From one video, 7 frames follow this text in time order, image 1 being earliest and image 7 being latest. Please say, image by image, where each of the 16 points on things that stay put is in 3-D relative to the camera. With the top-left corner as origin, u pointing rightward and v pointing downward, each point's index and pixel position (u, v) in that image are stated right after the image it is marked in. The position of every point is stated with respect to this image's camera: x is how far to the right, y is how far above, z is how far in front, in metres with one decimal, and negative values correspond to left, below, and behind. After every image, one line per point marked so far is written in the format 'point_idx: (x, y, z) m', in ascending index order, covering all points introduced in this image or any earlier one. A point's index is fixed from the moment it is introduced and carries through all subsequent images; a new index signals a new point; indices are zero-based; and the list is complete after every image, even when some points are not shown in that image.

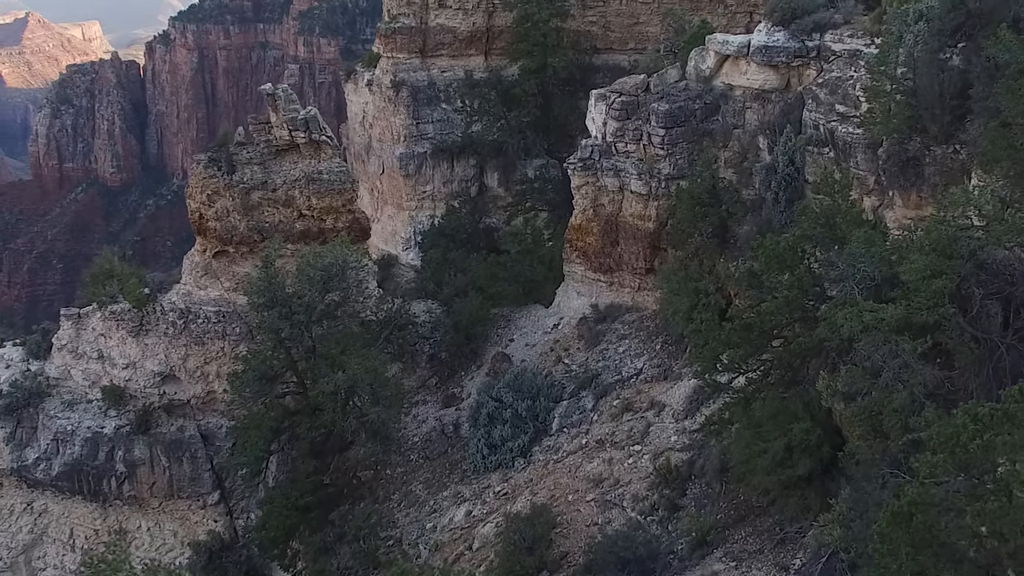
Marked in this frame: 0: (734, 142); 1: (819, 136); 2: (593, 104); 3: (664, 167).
0: (+2.2, +1.4, +16.7) m
1: (+2.9, +1.4, +15.5) m
2: (+0.8, +1.9, +17.5) m
3: (+1.5, +1.2, +16.8) m
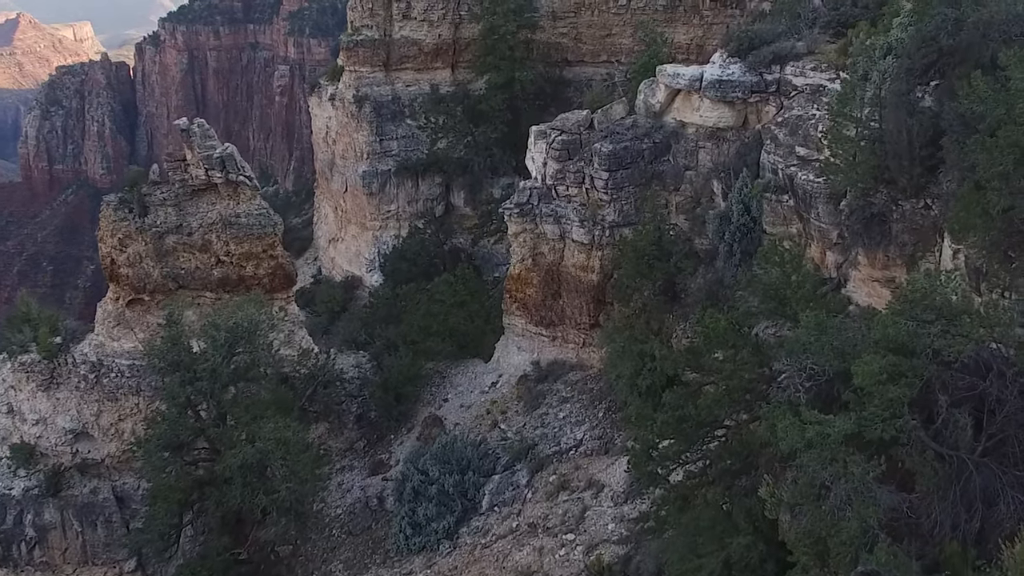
0: (+1.6, +0.9, +15.2) m
1: (+2.2, +0.9, +13.9) m
2: (+0.2, +1.4, +15.9) m
3: (+0.9, +0.7, +15.2) m
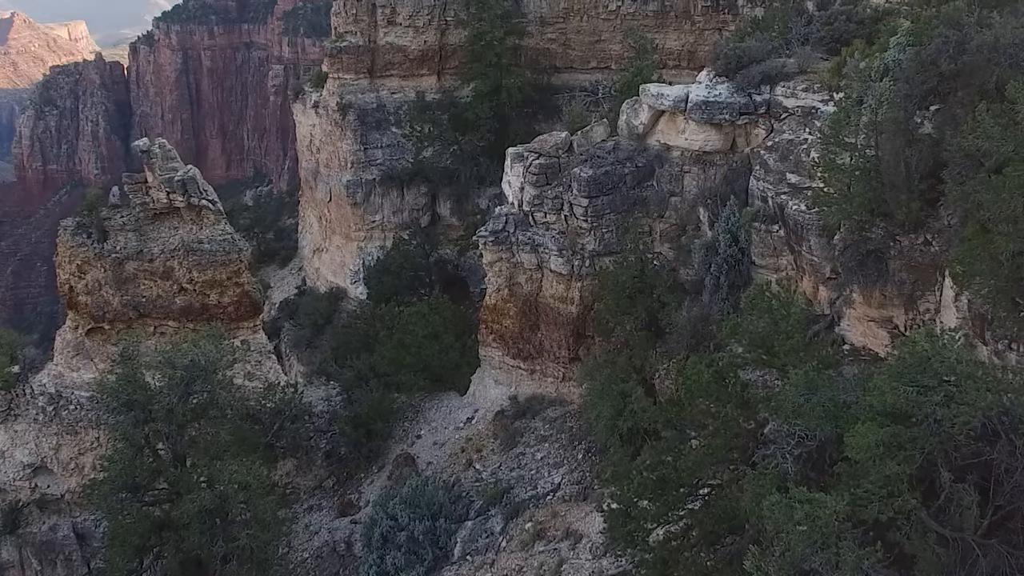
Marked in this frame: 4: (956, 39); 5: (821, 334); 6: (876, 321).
0: (+1.4, +0.6, +14.3) m
1: (+2.0, +0.6, +13.1) m
2: (0.0, +1.1, +15.1) m
3: (+0.6, +0.4, +14.3) m
4: (+2.9, +1.6, +11.0) m
5: (+2.3, -0.3, +12.2) m
6: (+2.5, -0.2, +11.7) m
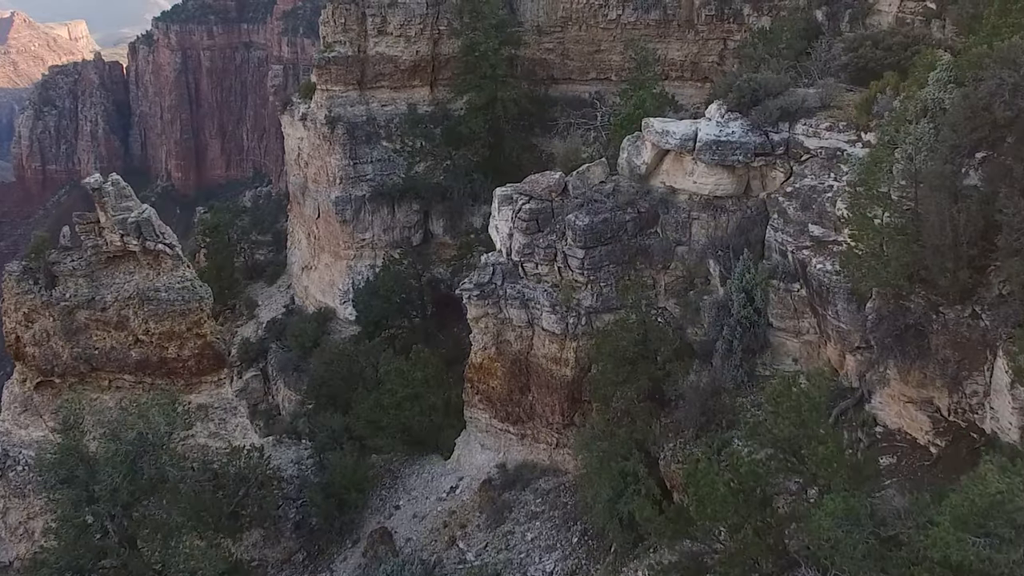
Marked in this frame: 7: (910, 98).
0: (+1.3, +0.2, +12.8) m
1: (+1.9, +0.1, +11.5) m
2: (-0.1, +0.6, +13.6) m
3: (+0.5, -0.1, +12.8) m
4: (+2.8, +1.2, +9.5) m
5: (+2.2, -0.8, +10.7) m
6: (+2.4, -0.7, +10.2) m
7: (+2.6, +1.2, +10.9) m
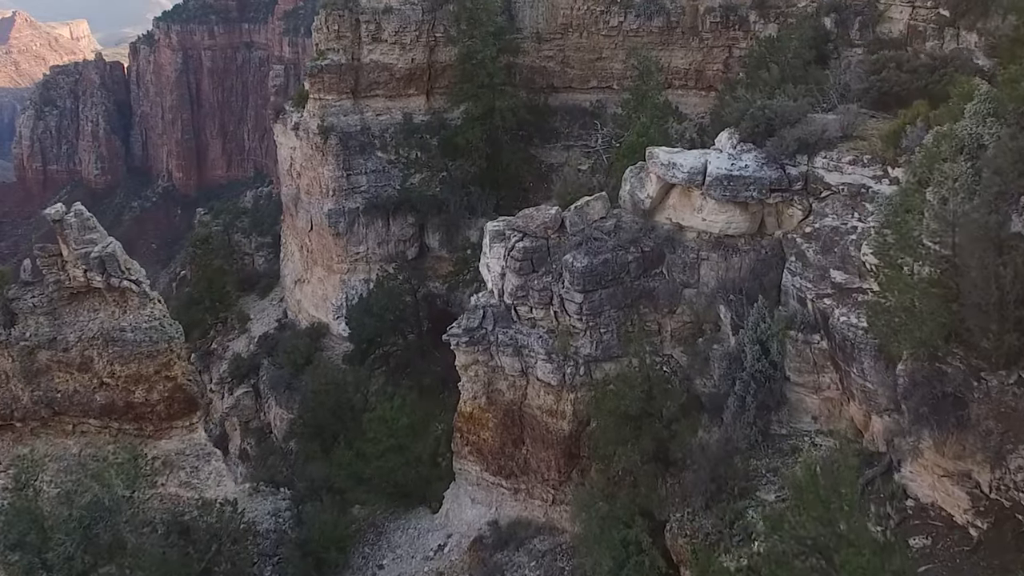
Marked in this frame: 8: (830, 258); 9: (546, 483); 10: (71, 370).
0: (+1.2, -0.2, +11.7) m
1: (+1.8, -0.2, +10.5) m
2: (-0.2, +0.3, +12.5) m
3: (+0.5, -0.4, +11.7) m
4: (+2.7, +0.8, +8.4) m
5: (+2.1, -1.1, +9.6) m
6: (+2.4, -1.0, +9.1) m
7: (+2.5, +0.9, +9.8) m
8: (+2.0, +0.2, +10.4) m
9: (+0.3, -1.4, +12.5) m
10: (-3.7, -0.7, +14.0) m
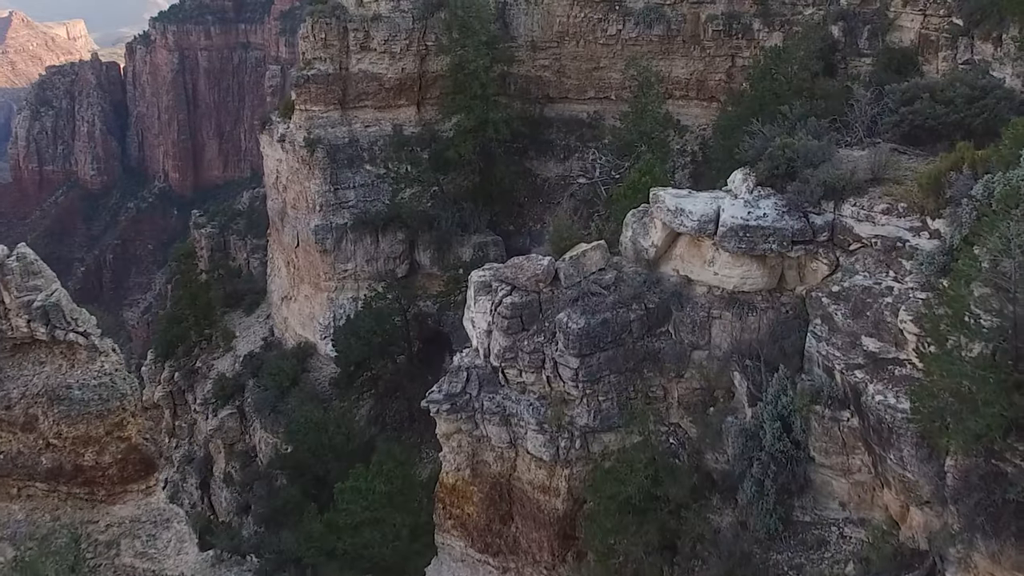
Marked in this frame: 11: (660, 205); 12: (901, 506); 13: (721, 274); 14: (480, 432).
0: (+1.1, -0.5, +10.4) m
1: (+1.8, -0.6, +9.1) m
2: (-0.3, -0.1, +11.2) m
3: (+0.4, -0.8, +10.4) m
4: (+2.7, +0.5, +7.1) m
5: (+2.0, -1.5, +8.3) m
6: (+2.3, -1.4, +7.8) m
7: (+2.4, +0.5, +8.5) m
8: (+1.9, -0.2, +9.1) m
9: (+0.2, -1.8, +11.1) m
10: (-3.8, -1.1, +12.6) m
11: (+0.9, +0.5, +10.5) m
12: (+2.0, -1.1, +8.7) m
13: (+1.3, +0.1, +10.2) m
14: (-0.2, -0.9, +11.1) m
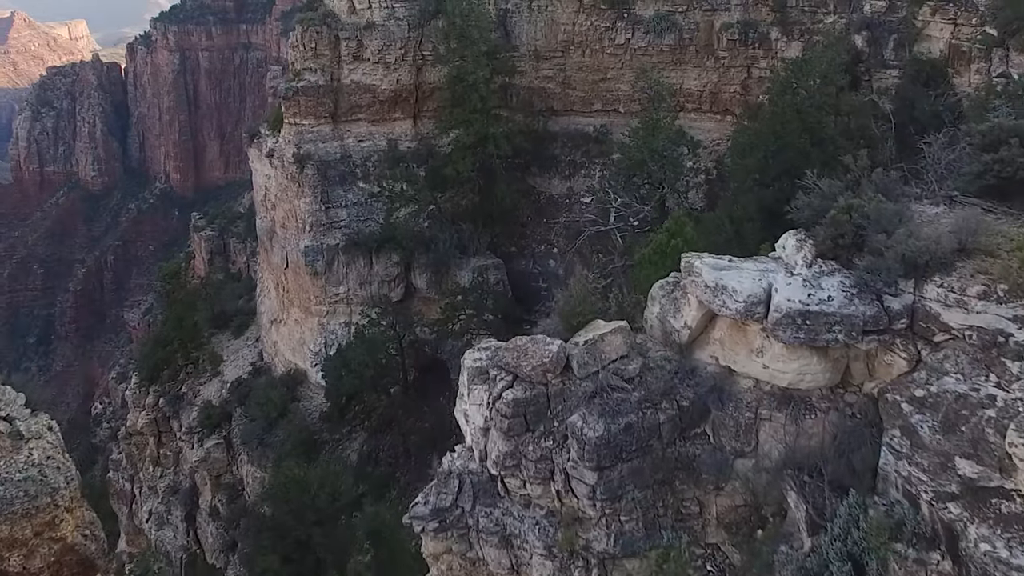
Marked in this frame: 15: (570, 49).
0: (+1.1, -1.0, +8.5) m
1: (+1.8, -1.0, +7.2) m
2: (-0.3, -0.5, +9.2) m
3: (+0.4, -1.2, +8.5) m
4: (+2.7, 0.0, +5.1) m
5: (+2.0, -2.0, +6.4) m
6: (+2.3, -1.9, +5.8) m
7: (+2.4, +0.1, +6.6) m
8: (+1.9, -0.7, +7.1) m
9: (+0.2, -2.3, +9.2) m
10: (-3.7, -1.5, +10.7) m
11: (+0.9, +0.1, +8.6) m
12: (+2.0, -1.6, +6.8) m
13: (+1.3, -0.4, +8.3) m
14: (-0.2, -1.4, +9.2) m
15: (+0.7, +2.9, +21.7) m
